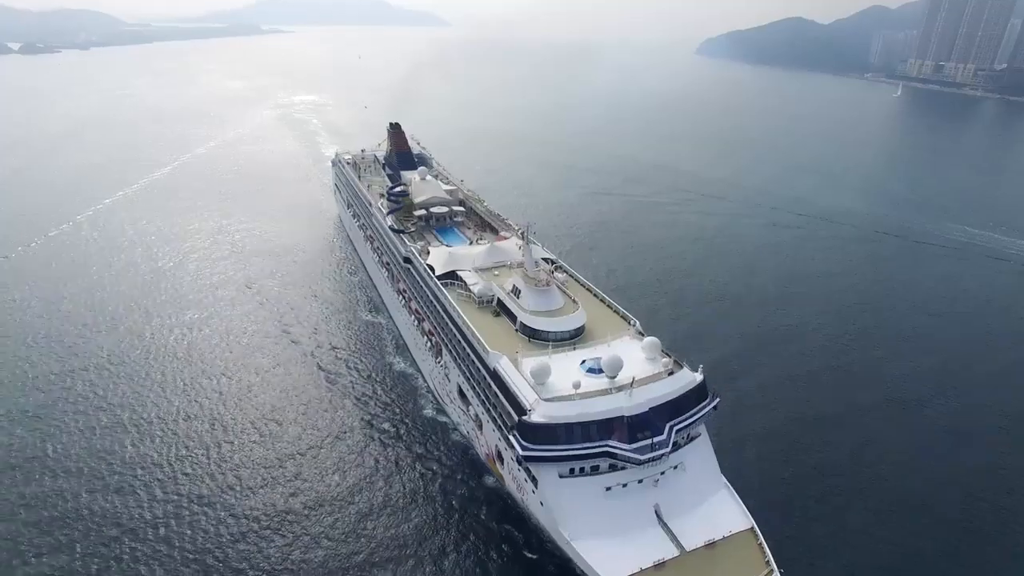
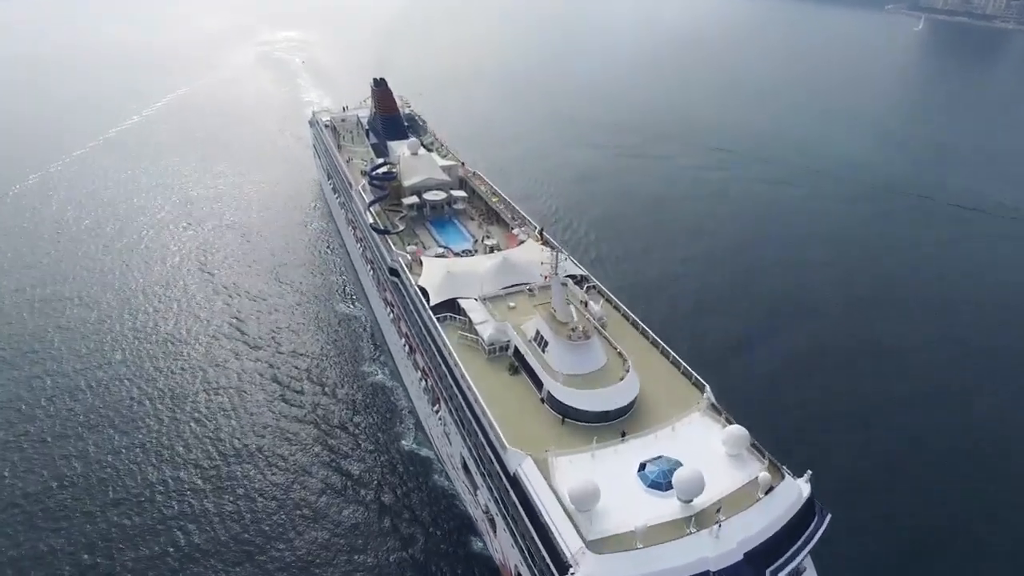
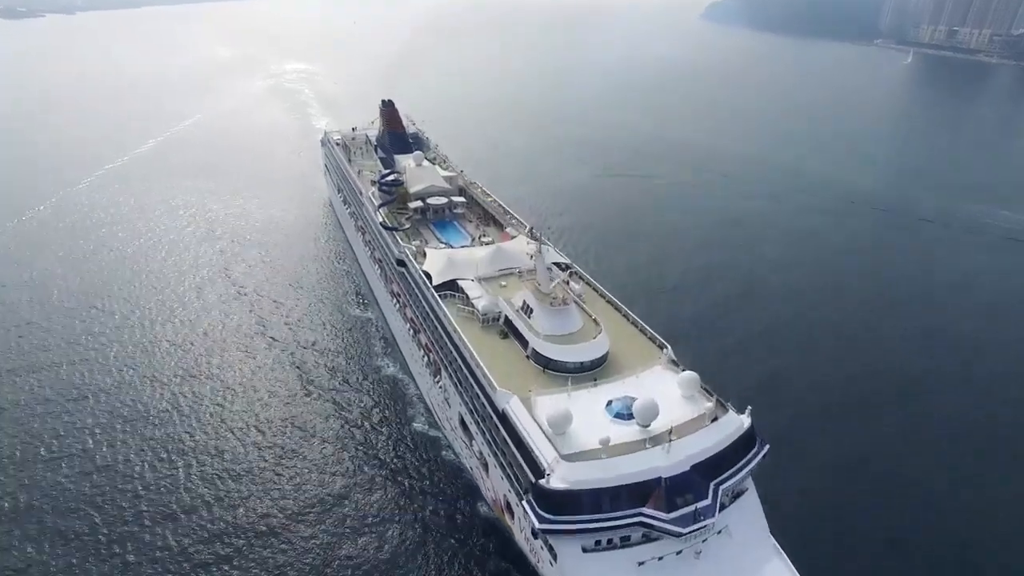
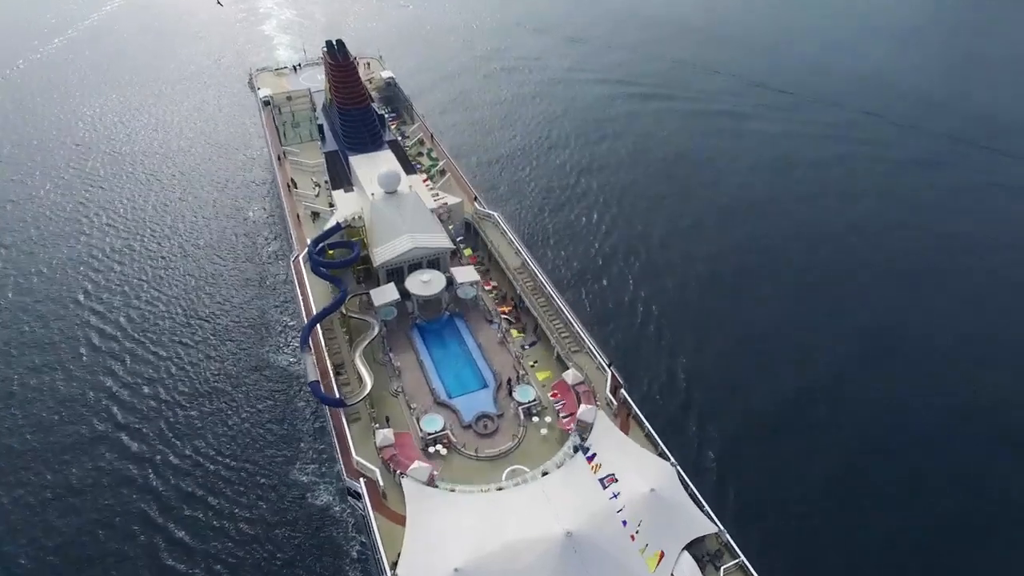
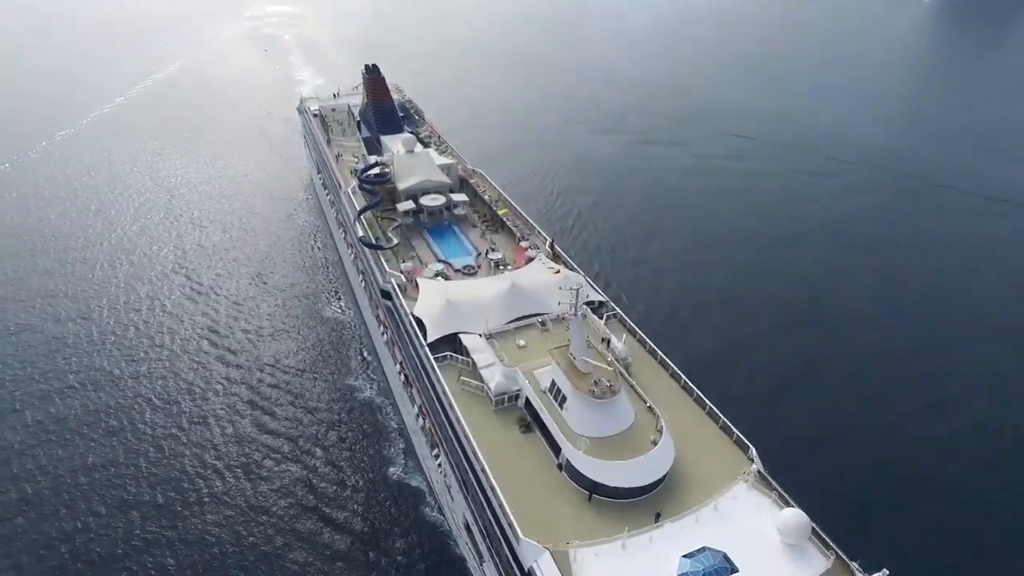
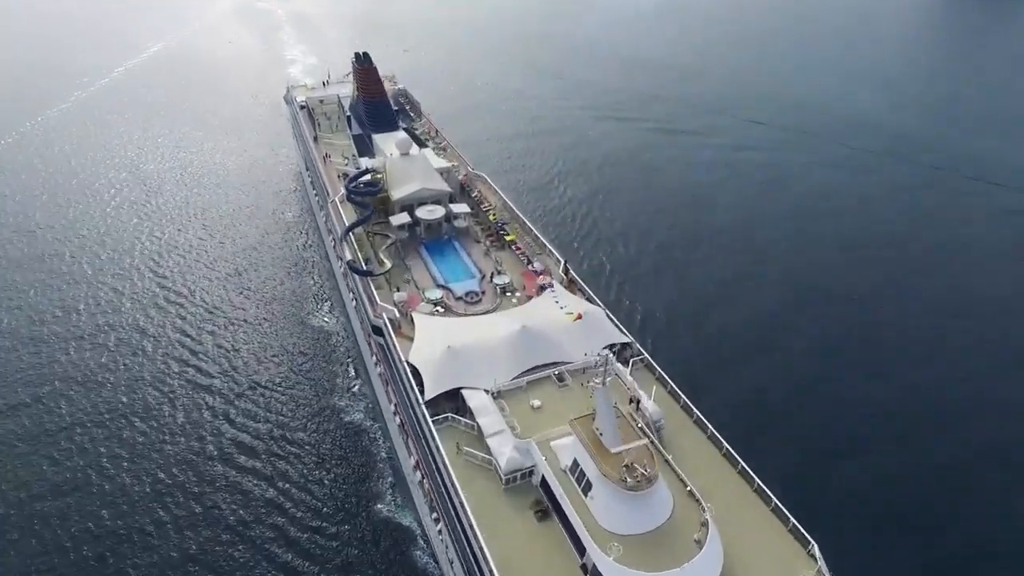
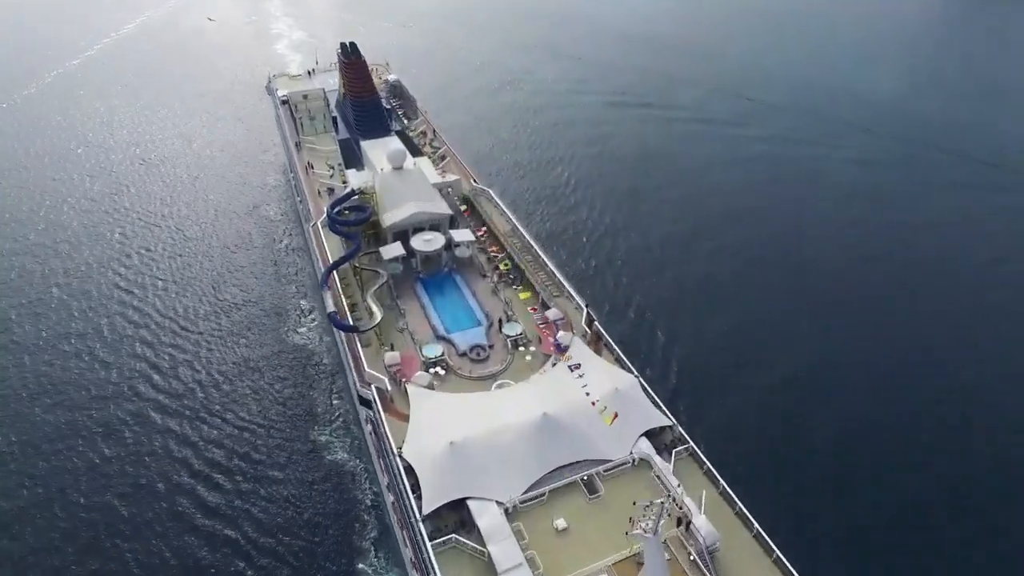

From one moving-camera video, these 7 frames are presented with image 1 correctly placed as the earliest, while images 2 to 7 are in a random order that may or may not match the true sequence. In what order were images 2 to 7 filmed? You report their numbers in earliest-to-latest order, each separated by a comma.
3, 2, 5, 6, 7, 4
